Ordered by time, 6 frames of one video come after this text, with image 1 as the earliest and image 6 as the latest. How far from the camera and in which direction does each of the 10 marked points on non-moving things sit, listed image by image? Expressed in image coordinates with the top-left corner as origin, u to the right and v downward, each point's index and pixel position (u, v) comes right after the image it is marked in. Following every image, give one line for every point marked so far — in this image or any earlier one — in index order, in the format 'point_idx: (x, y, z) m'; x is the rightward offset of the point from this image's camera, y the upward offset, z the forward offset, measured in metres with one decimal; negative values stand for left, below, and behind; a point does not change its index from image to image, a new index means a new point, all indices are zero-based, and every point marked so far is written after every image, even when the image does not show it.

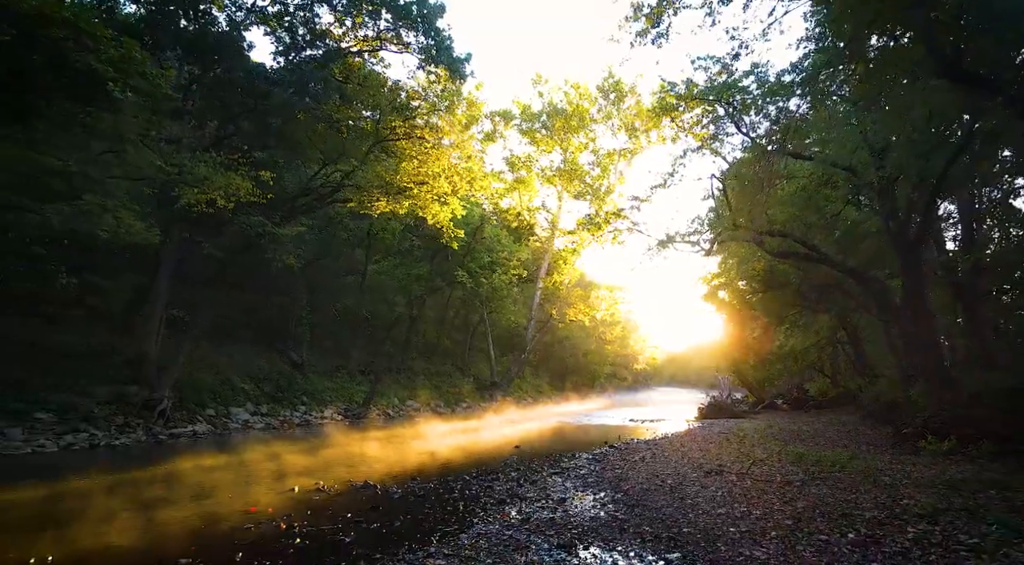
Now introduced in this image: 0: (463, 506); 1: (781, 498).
0: (-0.8, -3.7, +10.5) m
1: (+4.5, -3.6, +10.4) m
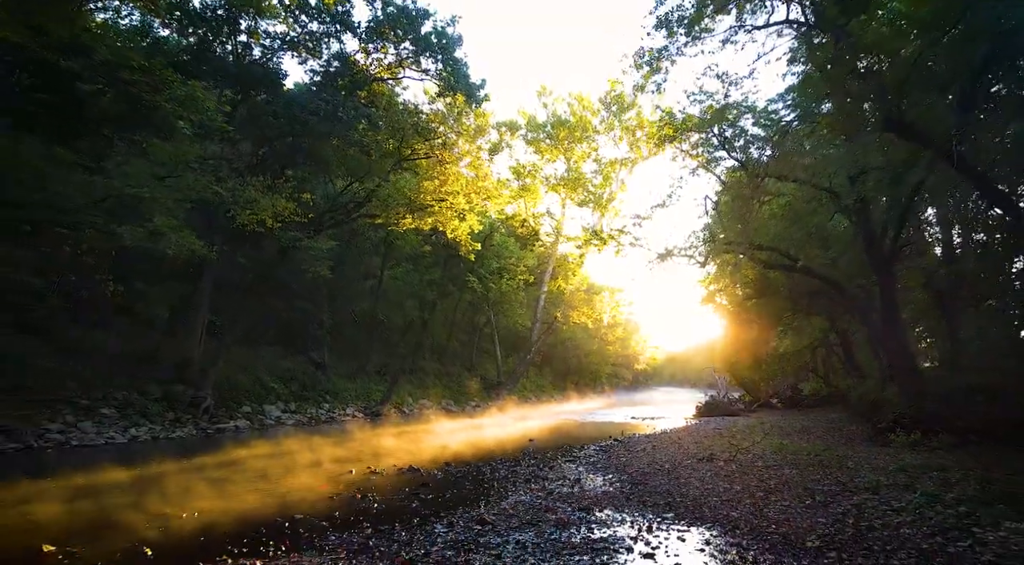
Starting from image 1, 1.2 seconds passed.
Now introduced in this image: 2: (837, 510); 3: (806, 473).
0: (-0.3, -4.0, +12.7) m
1: (+4.9, -3.9, +12.7) m
2: (+5.0, -3.5, +9.6) m
3: (+6.1, -3.9, +13.1) m
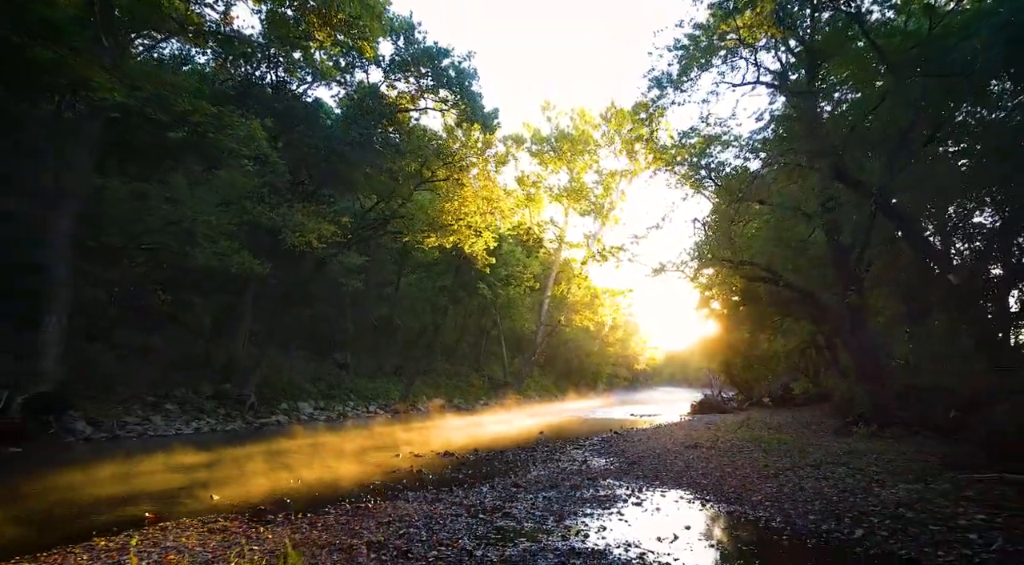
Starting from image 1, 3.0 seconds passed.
0: (+0.2, -4.5, +15.7) m
1: (+5.4, -4.4, +15.7) m
2: (+5.4, -3.9, +12.7) m
3: (+6.6, -4.4, +16.1) m
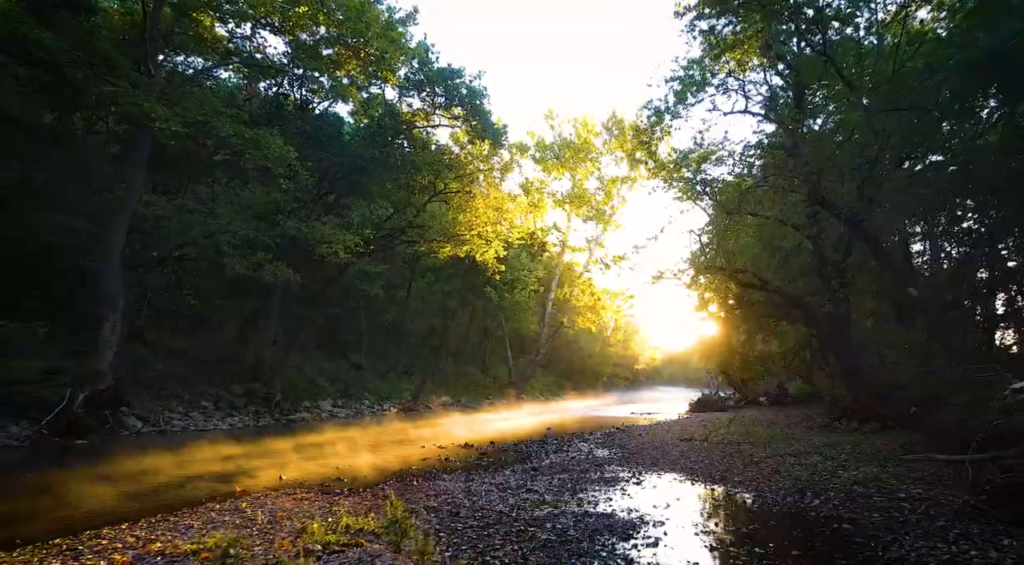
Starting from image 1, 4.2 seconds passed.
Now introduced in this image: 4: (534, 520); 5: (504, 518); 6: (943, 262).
0: (+0.6, -4.8, +17.7) m
1: (+5.8, -4.7, +17.7) m
2: (+5.8, -4.2, +14.7) m
3: (+7.0, -4.7, +18.1) m
4: (+0.4, -3.7, +10.0) m
5: (-0.1, -3.7, +10.0) m
6: (+13.3, +0.7, +19.2) m
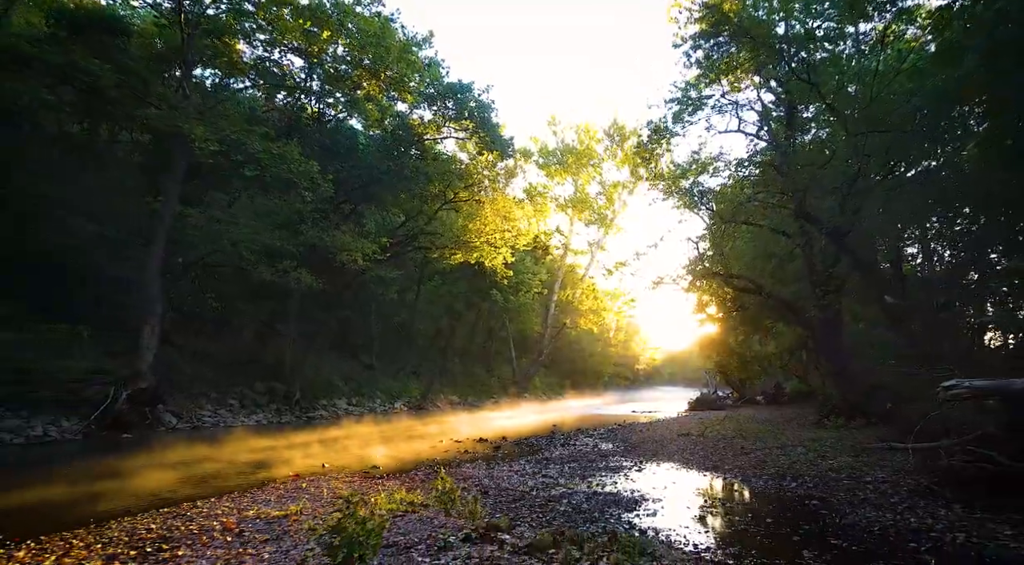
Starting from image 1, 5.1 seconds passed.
0: (+0.9, -5.0, +19.4) m
1: (+6.2, -4.9, +19.3) m
2: (+6.2, -4.5, +16.3) m
3: (+7.3, -4.9, +19.8) m
4: (+0.7, -3.9, +11.6) m
5: (+0.3, -3.9, +11.6) m
6: (+13.7, +0.4, +20.9) m
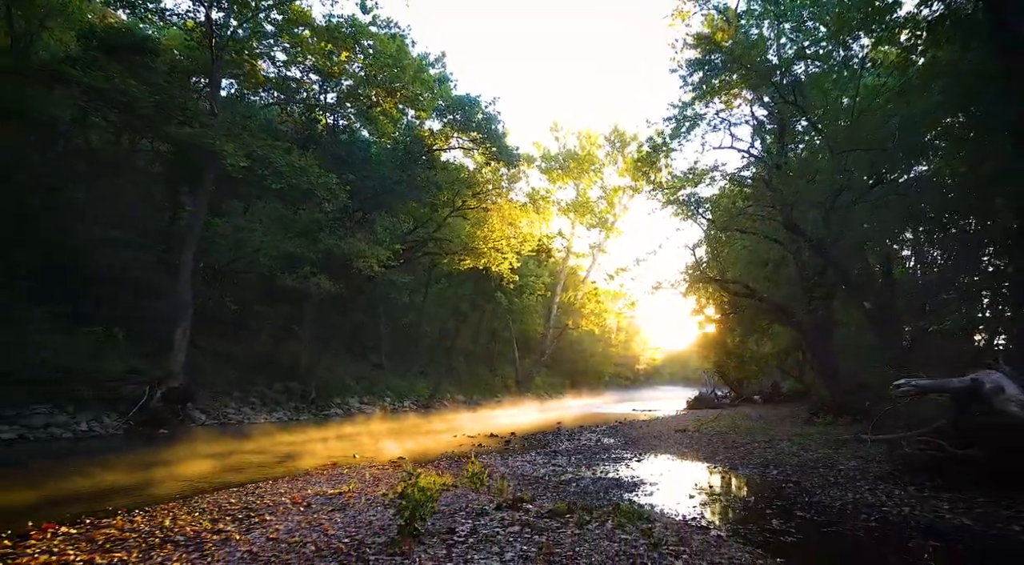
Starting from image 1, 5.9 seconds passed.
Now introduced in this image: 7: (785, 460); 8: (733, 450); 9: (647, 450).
0: (+1.2, -5.2, +20.9) m
1: (+6.5, -5.1, +20.9) m
2: (+6.5, -4.7, +17.9) m
3: (+7.6, -5.2, +21.3) m
4: (+1.0, -4.2, +13.2) m
5: (+0.6, -4.1, +13.2) m
6: (+14.0, +0.2, +22.4) m
7: (+6.6, -4.3, +15.3) m
8: (+6.2, -4.7, +17.7) m
9: (+4.0, -4.9, +18.7) m
